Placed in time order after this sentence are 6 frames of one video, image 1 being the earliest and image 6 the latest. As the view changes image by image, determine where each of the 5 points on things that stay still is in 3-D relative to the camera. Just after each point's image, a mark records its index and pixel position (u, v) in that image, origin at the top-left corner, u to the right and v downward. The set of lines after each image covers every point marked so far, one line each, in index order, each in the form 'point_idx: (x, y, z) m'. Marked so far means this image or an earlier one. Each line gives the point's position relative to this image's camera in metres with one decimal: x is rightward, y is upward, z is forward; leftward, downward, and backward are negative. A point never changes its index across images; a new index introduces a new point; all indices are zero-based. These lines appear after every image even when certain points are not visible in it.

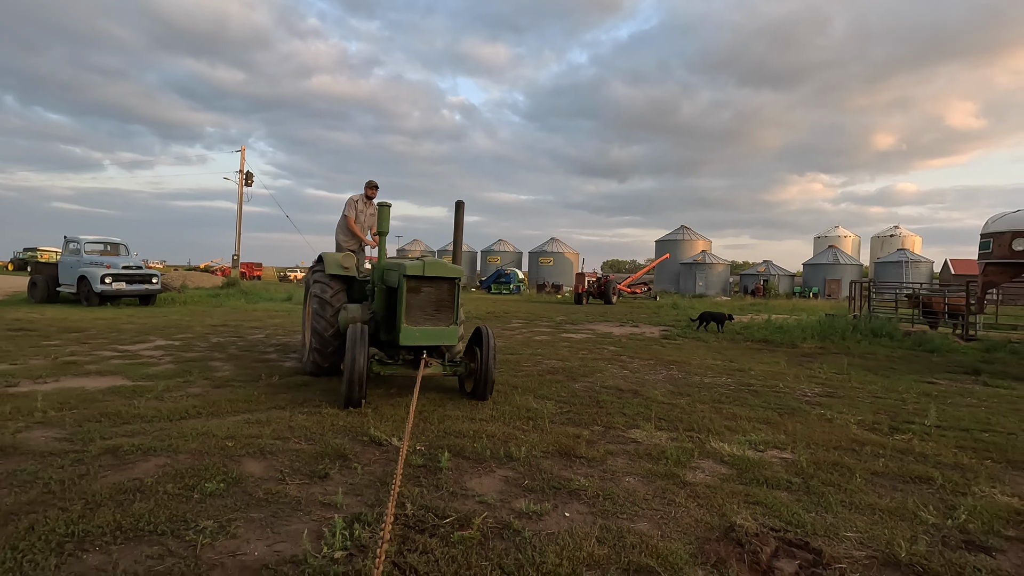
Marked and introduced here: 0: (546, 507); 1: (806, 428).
0: (+0.2, -1.1, +2.8) m
1: (+2.4, -1.1, +4.4) m
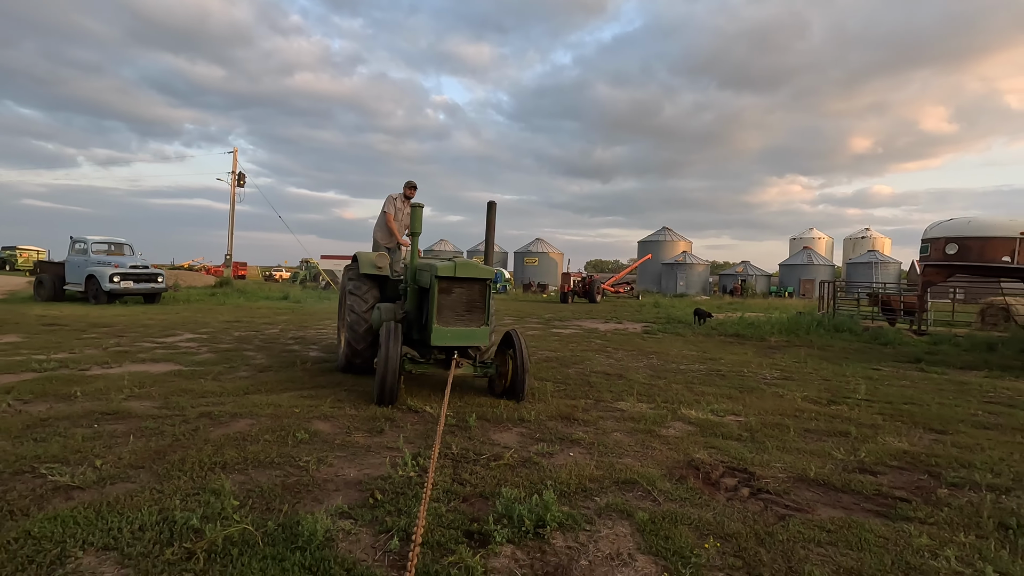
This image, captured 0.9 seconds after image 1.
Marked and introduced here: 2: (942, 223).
0: (+0.3, -1.1, +3.7) m
1: (+2.5, -1.1, +5.4) m
2: (+7.0, +1.1, +8.8) m
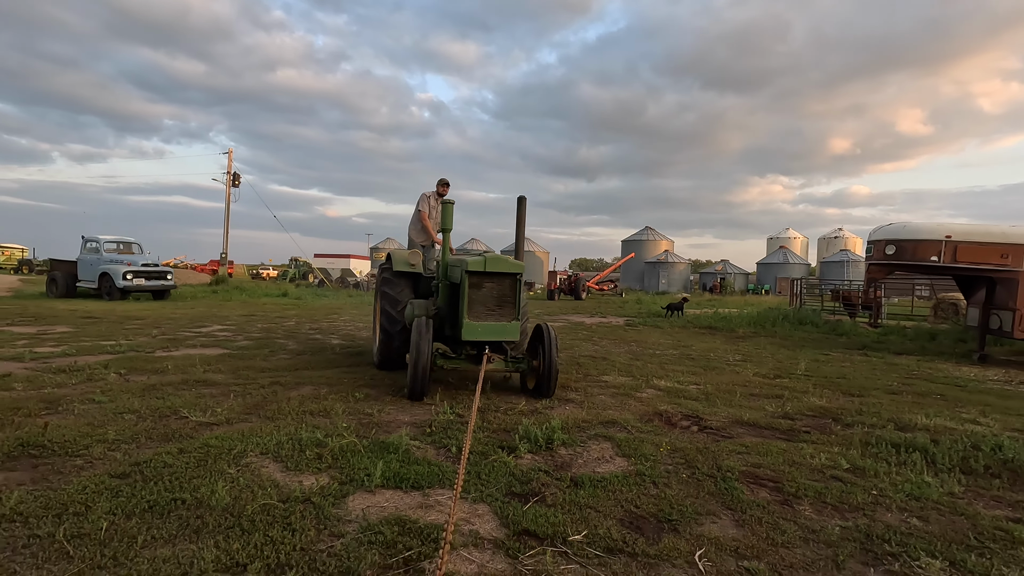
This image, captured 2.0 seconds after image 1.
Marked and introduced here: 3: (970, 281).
0: (+0.4, -1.0, +4.8) m
1: (+2.5, -1.1, +6.6) m
2: (+6.9, +1.1, +10.1) m
3: (+8.3, +0.1, +9.7) m
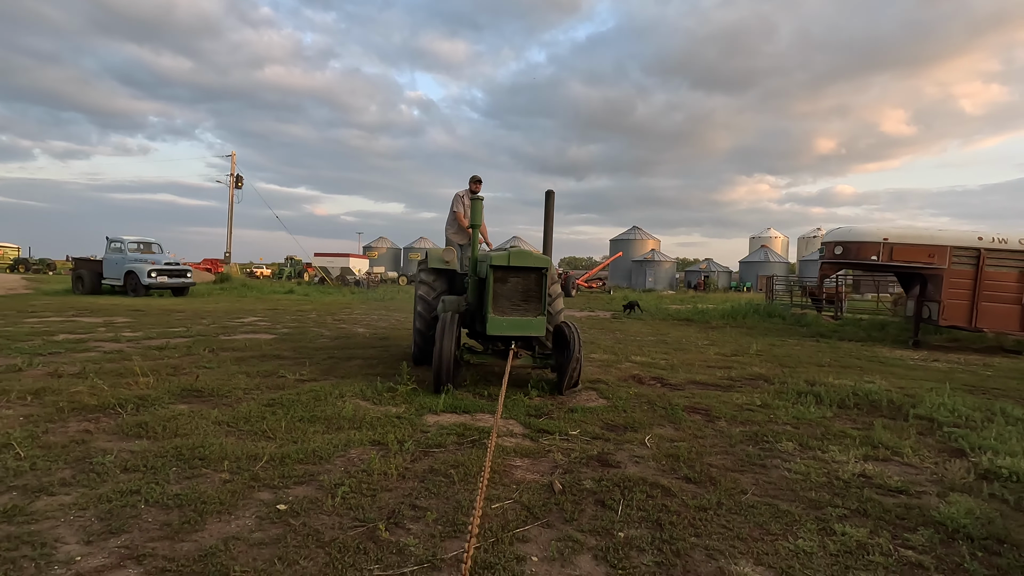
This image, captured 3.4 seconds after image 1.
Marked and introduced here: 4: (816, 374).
0: (+0.5, -1.0, +6.2) m
1: (+2.6, -1.0, +8.0) m
2: (+6.9, +1.2, +11.6) m
3: (+8.3, +0.2, +11.3) m
4: (+3.6, -1.0, +6.4) m
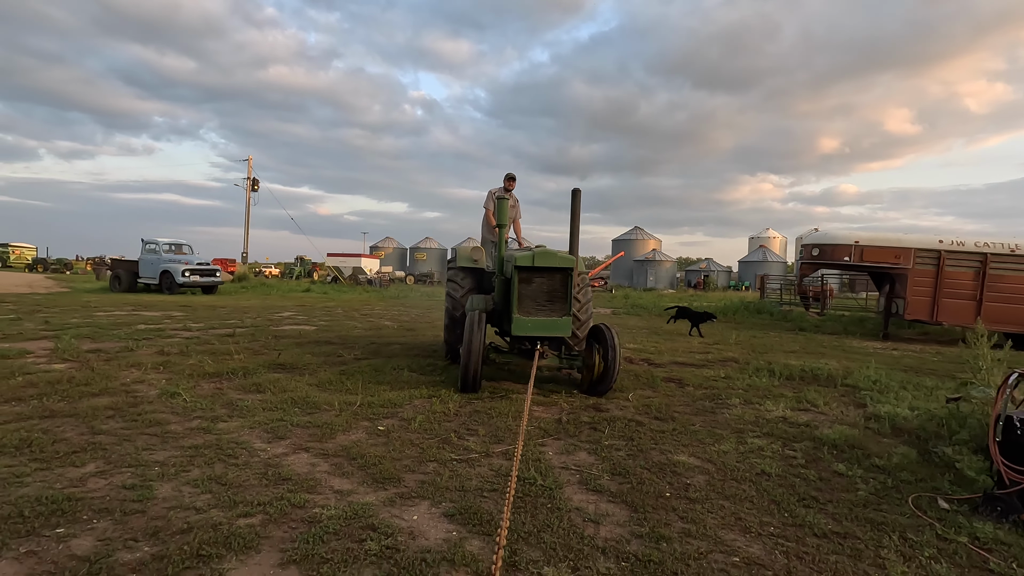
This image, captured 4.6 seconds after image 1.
0: (+0.7, -0.9, +7.4) m
1: (+2.8, -0.9, +9.3) m
2: (+7.1, +1.3, +12.8) m
3: (+8.5, +0.3, +12.5) m
4: (+3.8, -1.0, +7.6) m
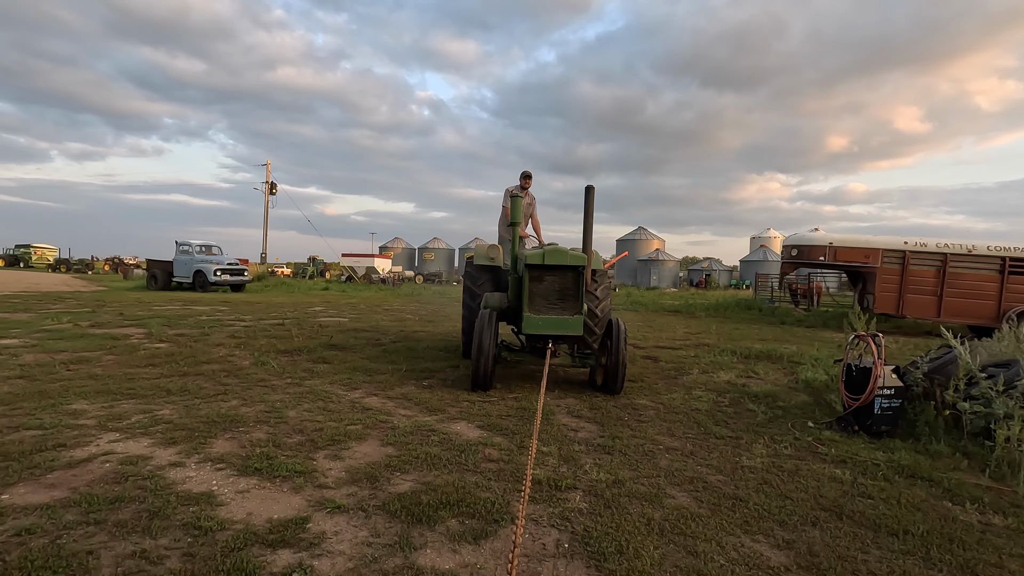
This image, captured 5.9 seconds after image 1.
0: (+0.8, -0.9, +8.8) m
1: (+2.9, -0.9, +10.6) m
2: (+7.3, +1.3, +14.1) m
3: (+8.7, +0.3, +13.7) m
4: (+3.9, -0.9, +8.9) m
